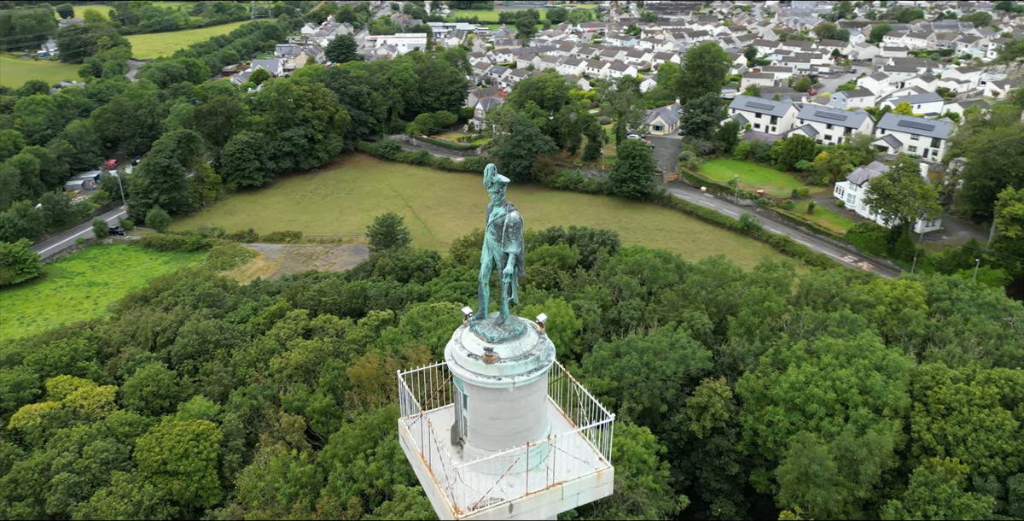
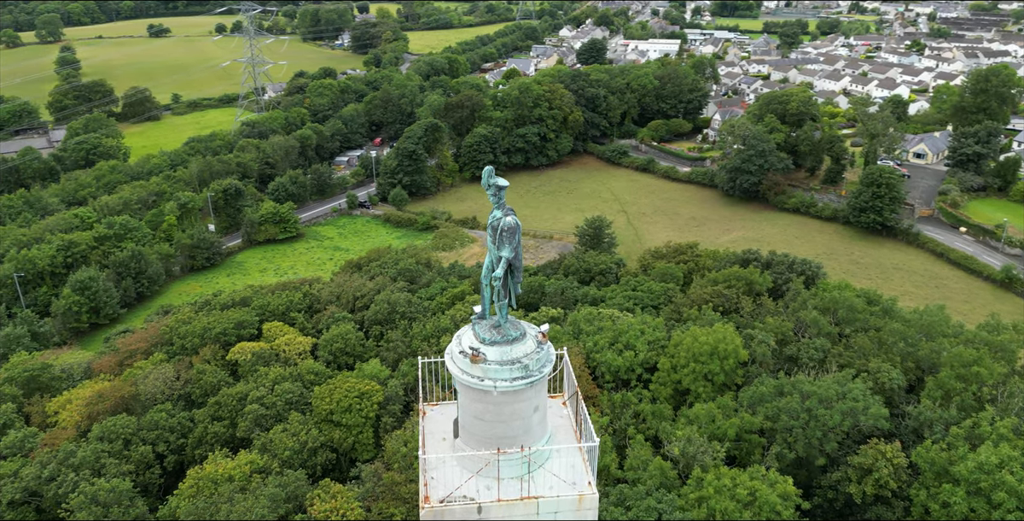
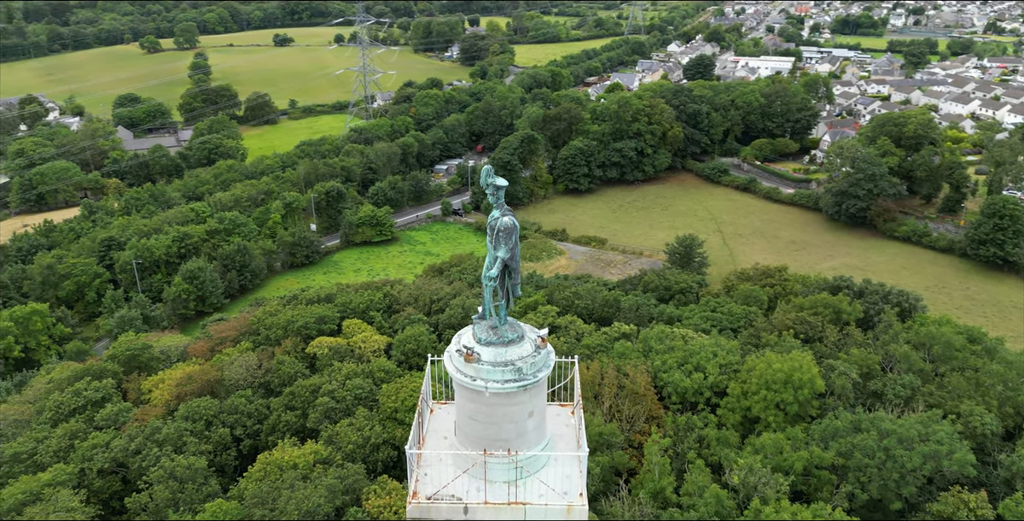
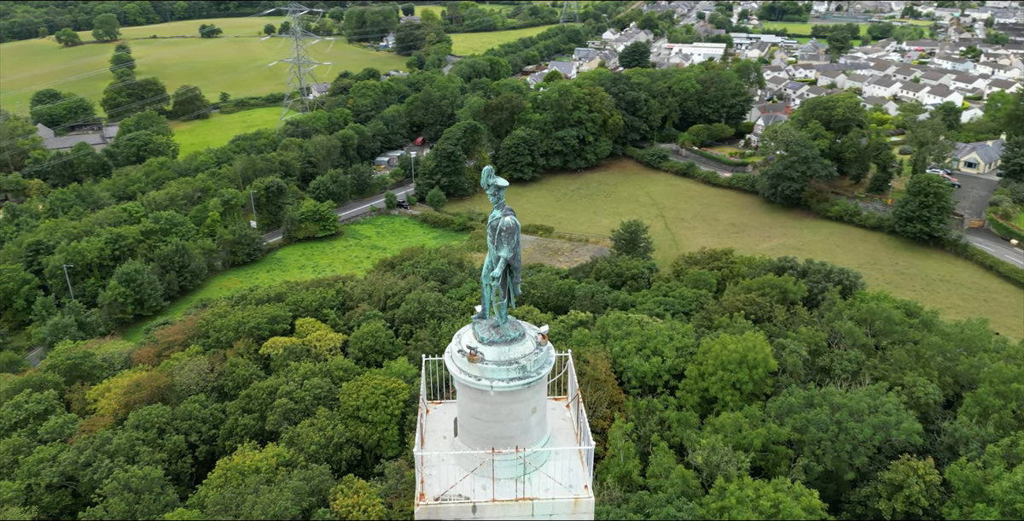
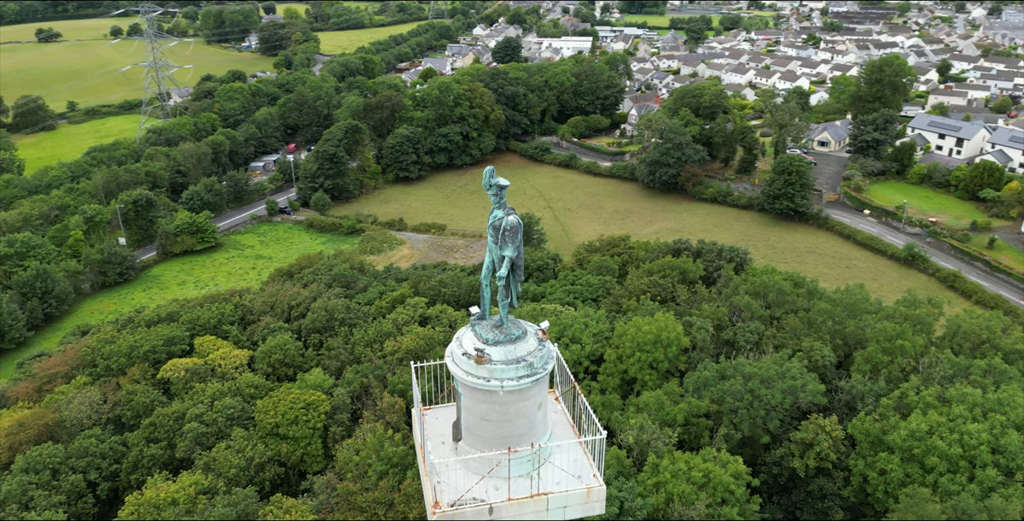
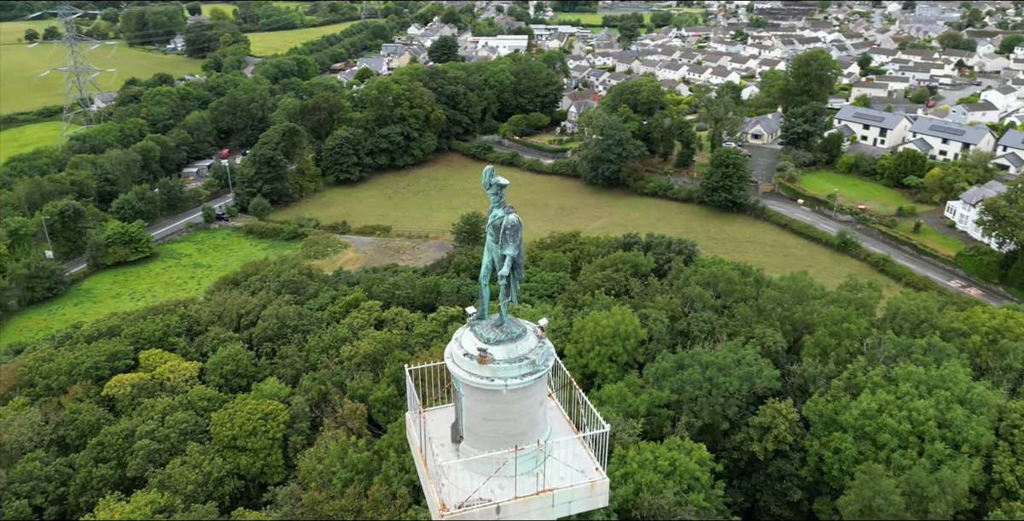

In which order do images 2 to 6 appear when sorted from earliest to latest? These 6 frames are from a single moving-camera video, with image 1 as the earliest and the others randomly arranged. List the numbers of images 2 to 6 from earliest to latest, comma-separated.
6, 5, 2, 4, 3
